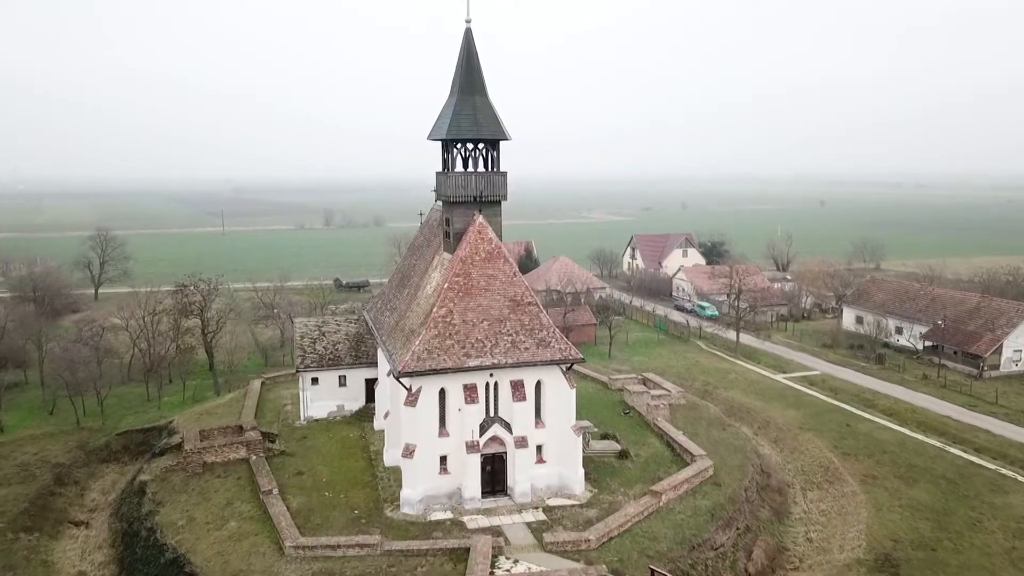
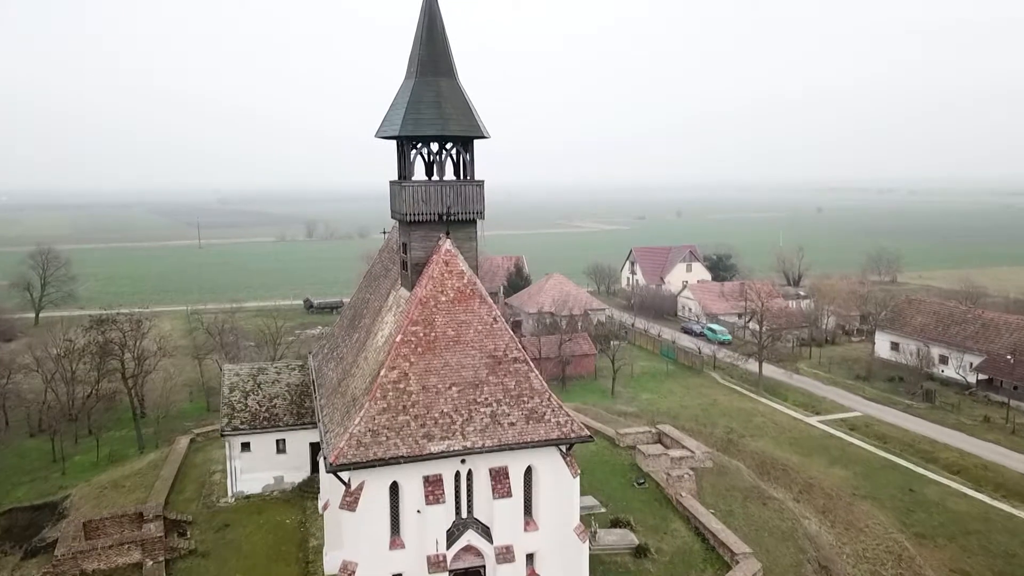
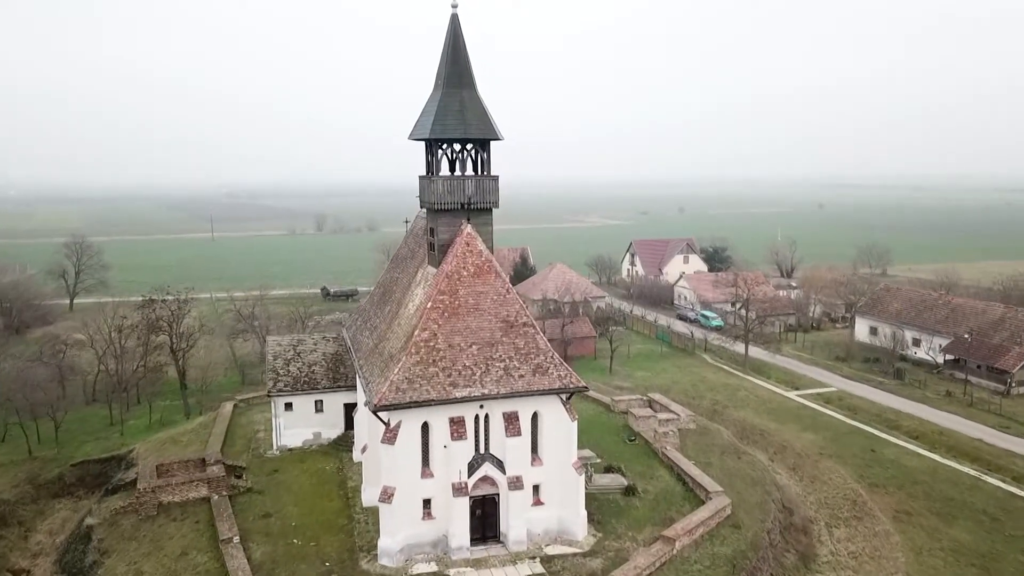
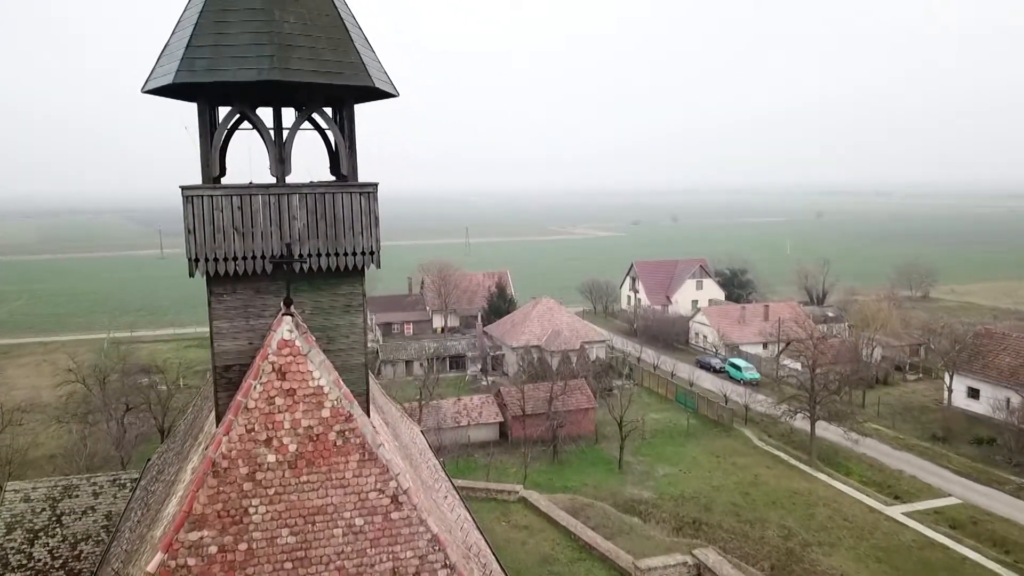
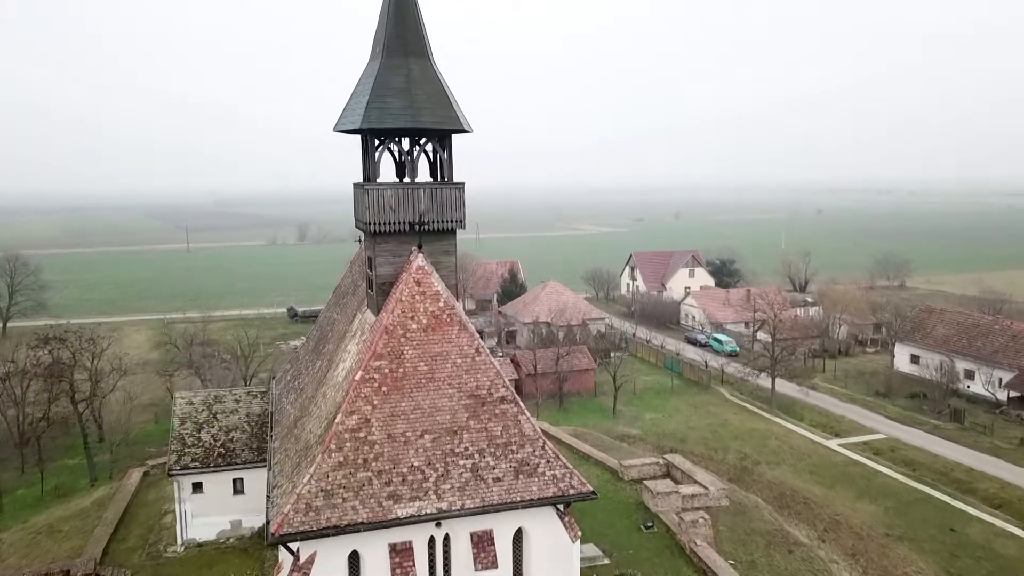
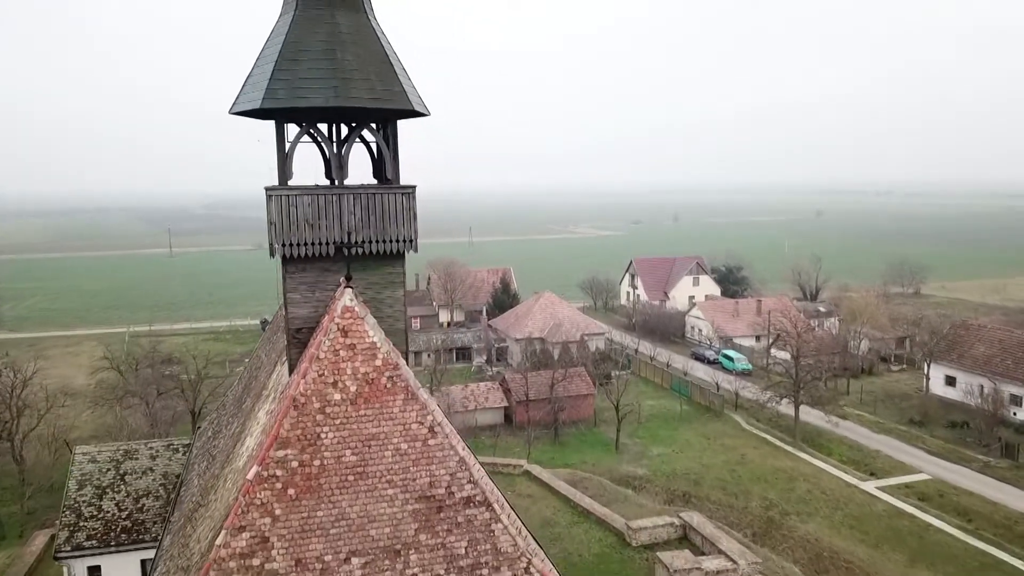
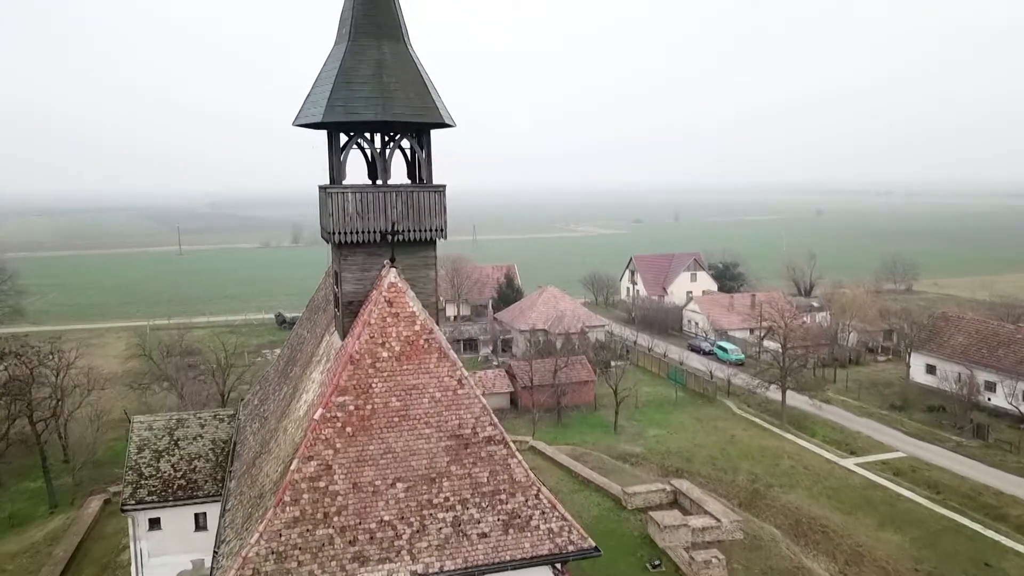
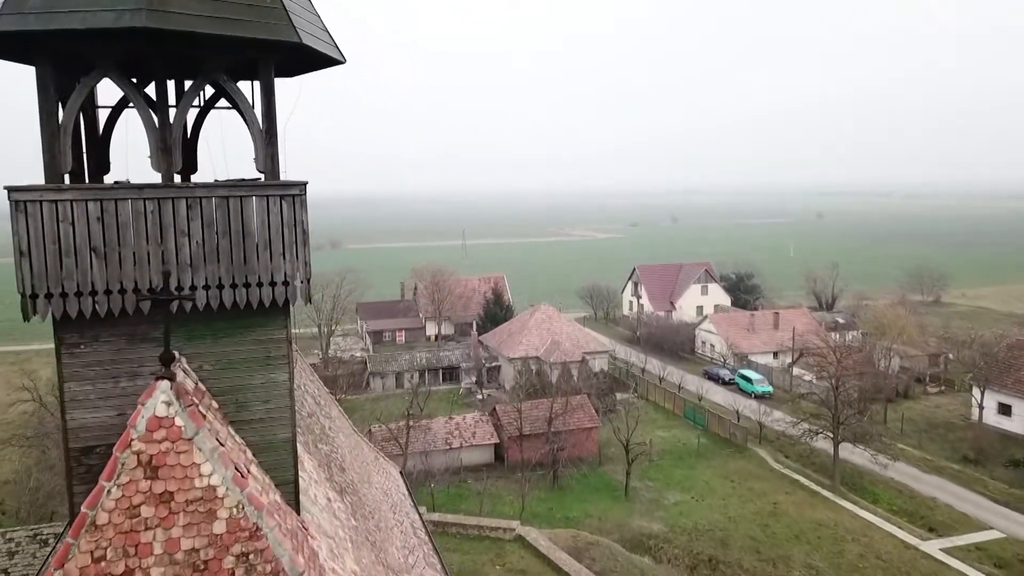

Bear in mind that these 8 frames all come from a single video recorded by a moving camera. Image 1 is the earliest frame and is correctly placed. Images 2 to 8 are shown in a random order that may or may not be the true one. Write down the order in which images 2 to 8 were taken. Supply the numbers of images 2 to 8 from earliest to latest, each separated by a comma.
3, 2, 5, 7, 6, 4, 8
